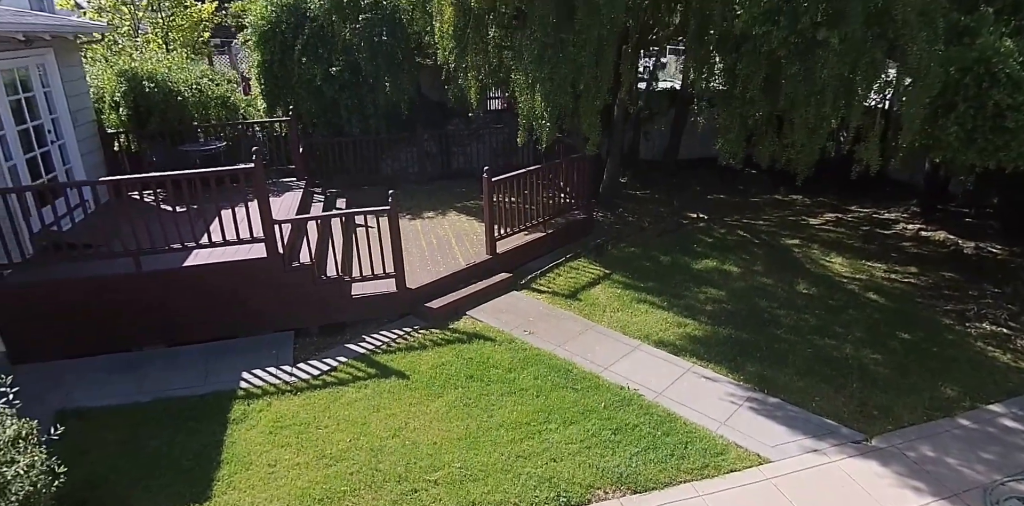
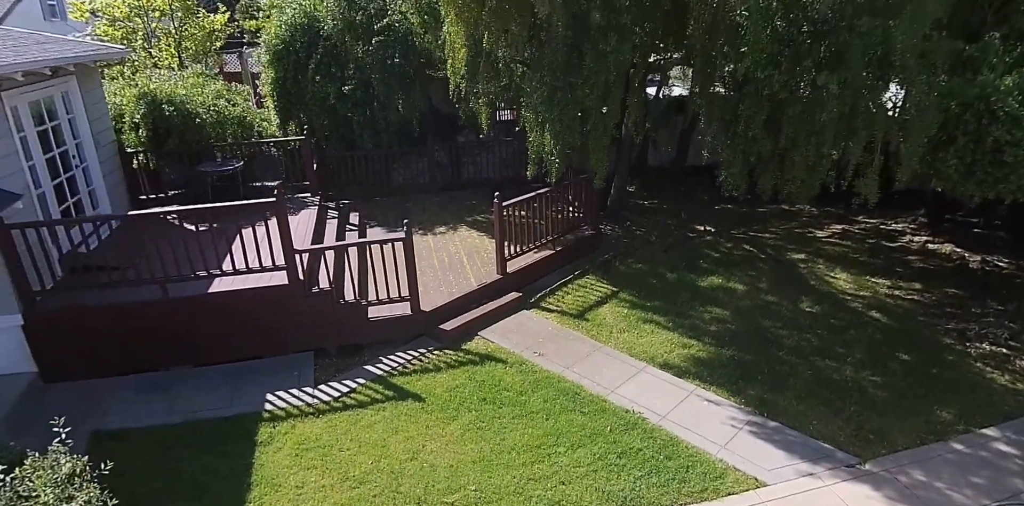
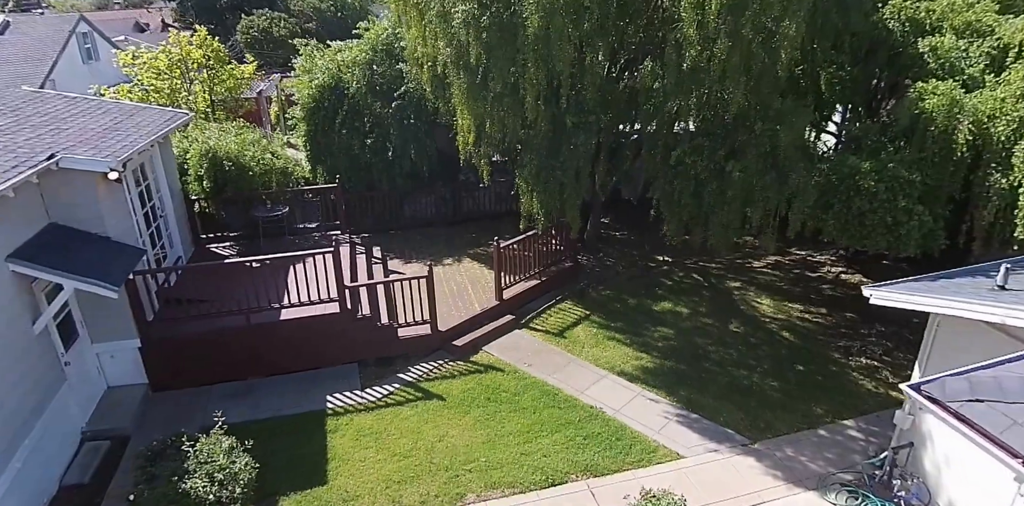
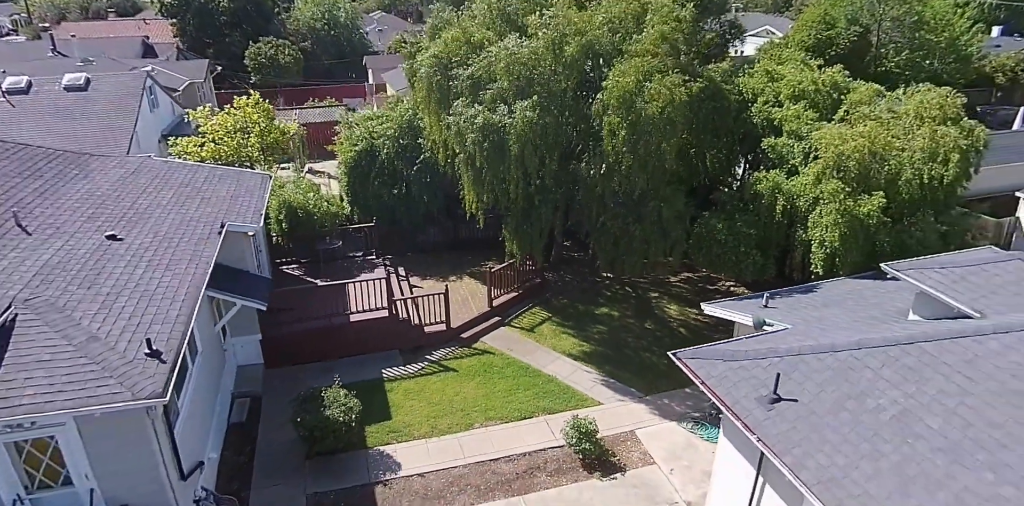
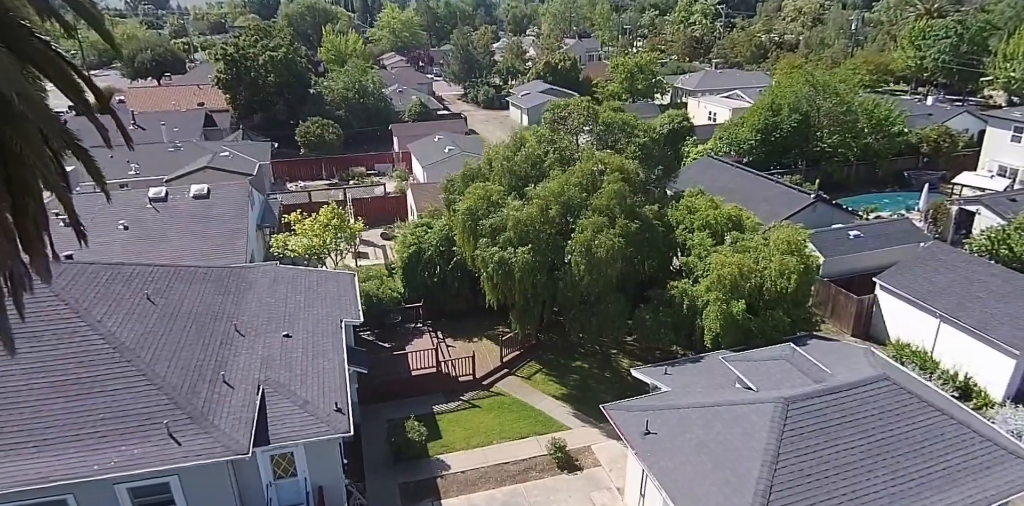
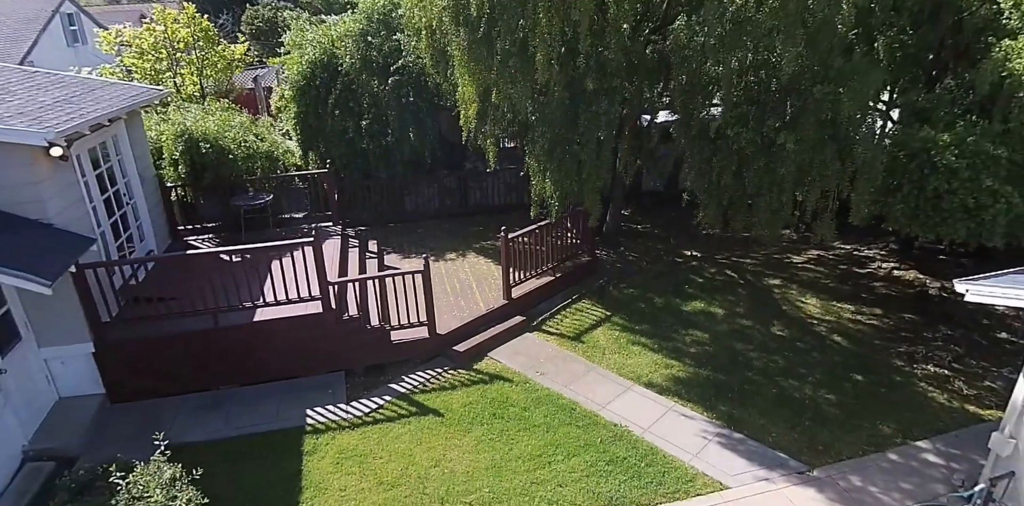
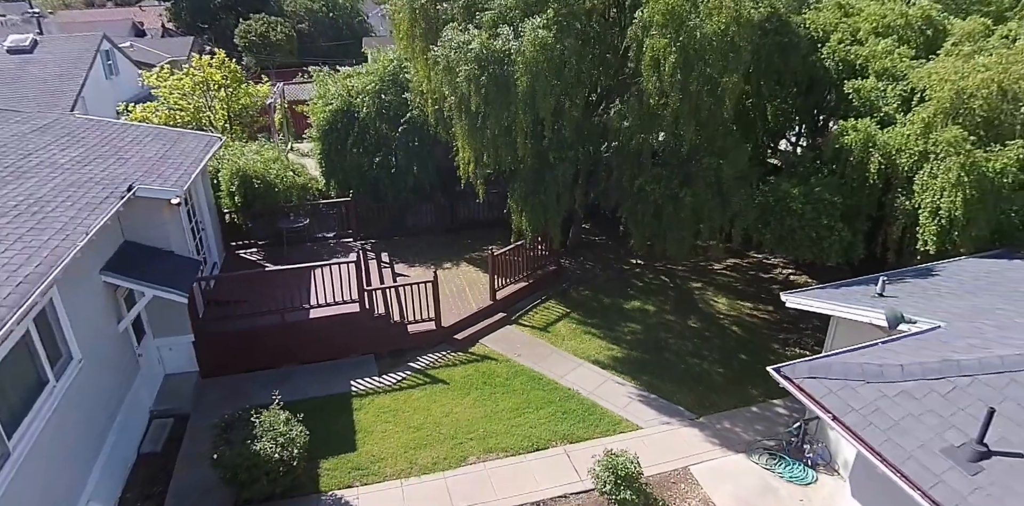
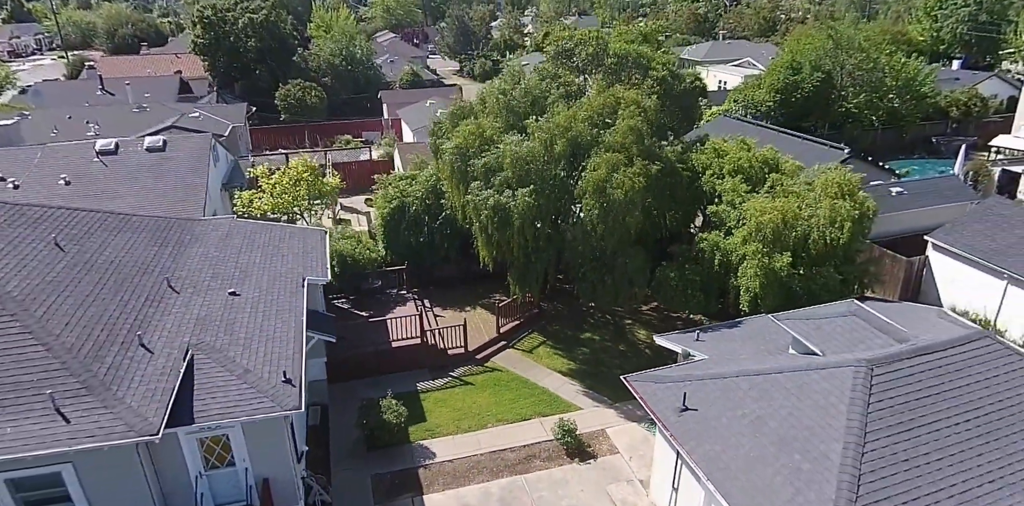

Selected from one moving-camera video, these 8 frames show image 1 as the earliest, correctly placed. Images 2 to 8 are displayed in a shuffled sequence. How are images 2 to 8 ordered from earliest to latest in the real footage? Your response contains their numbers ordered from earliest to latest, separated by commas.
2, 6, 3, 7, 4, 8, 5
